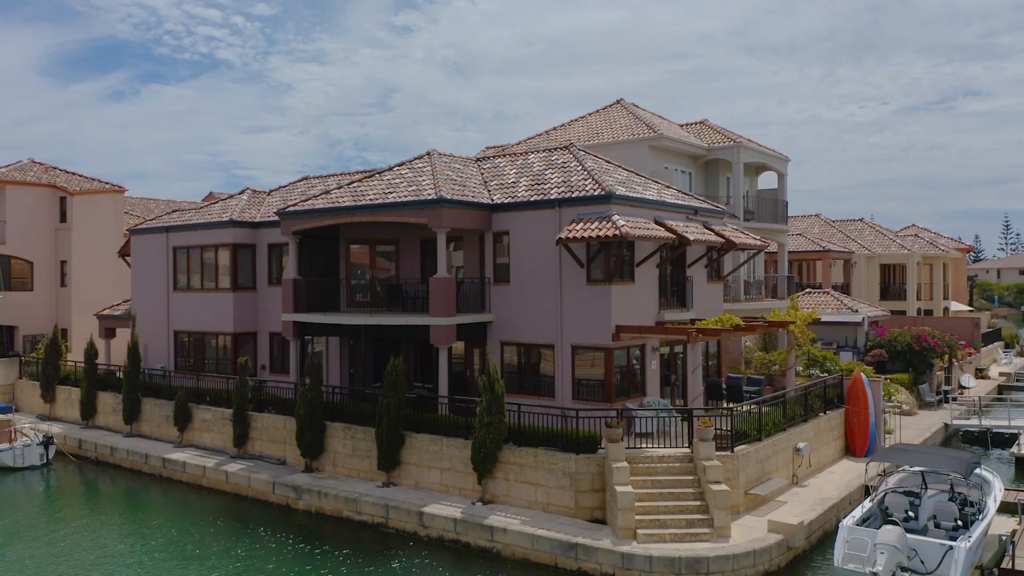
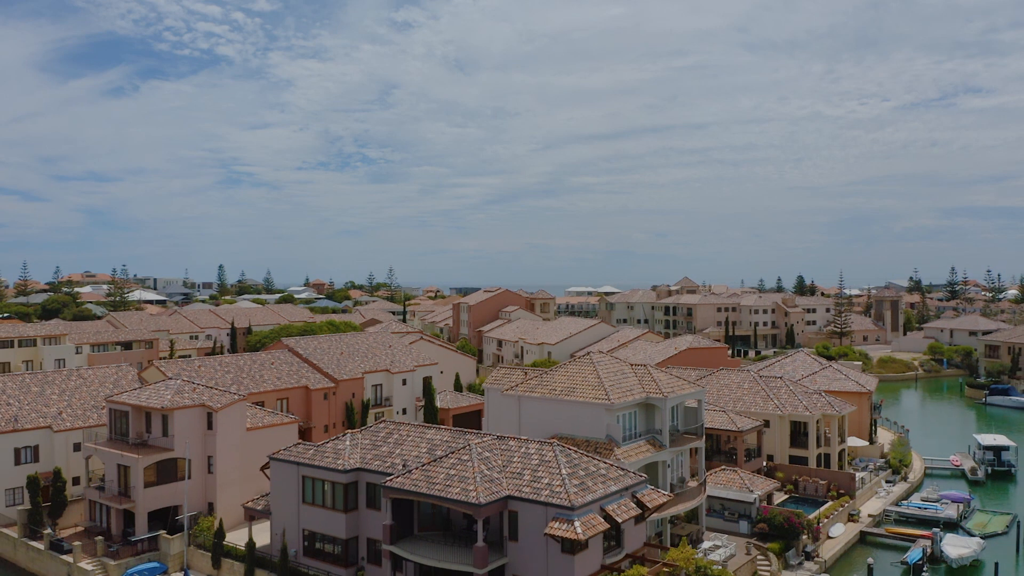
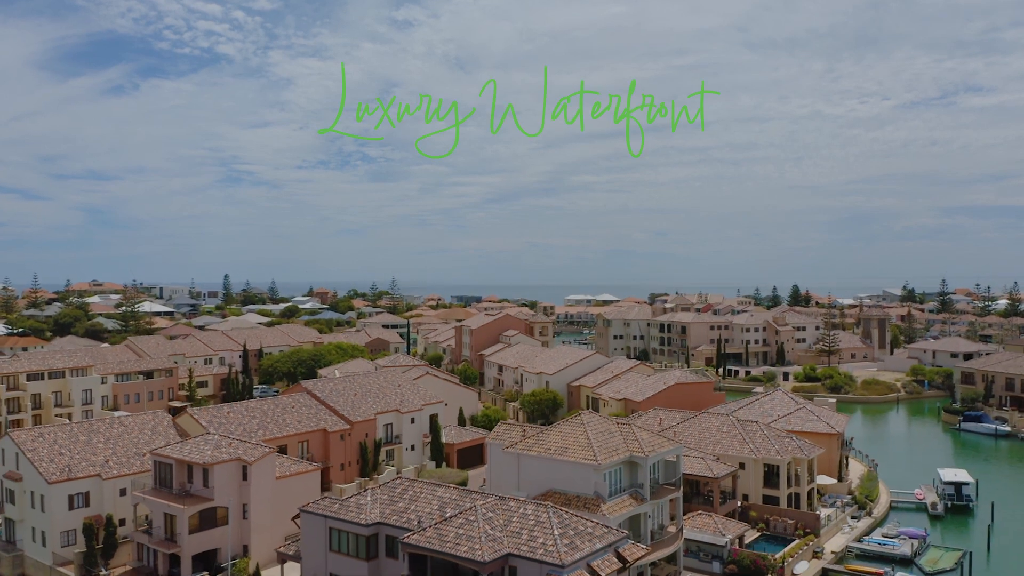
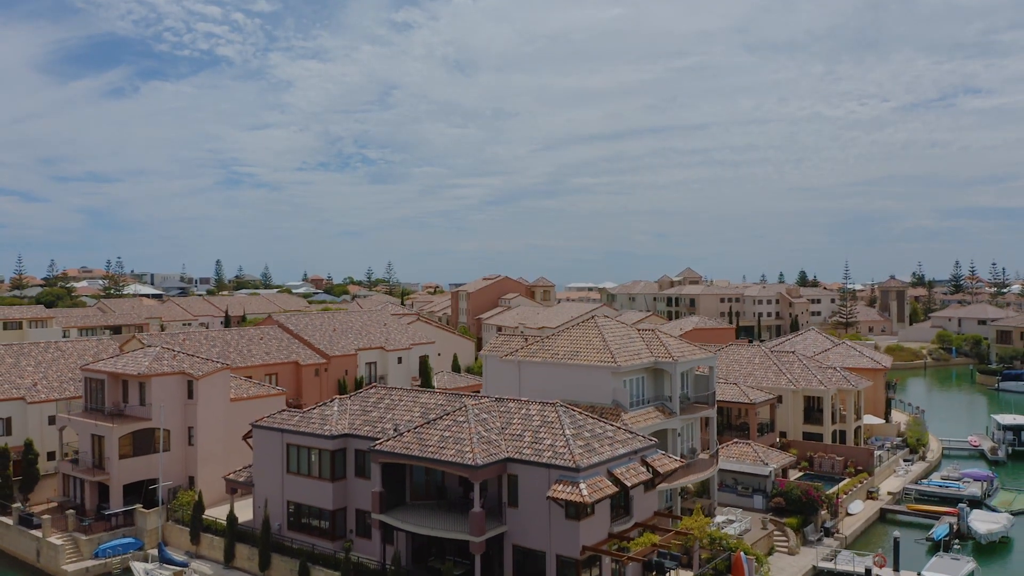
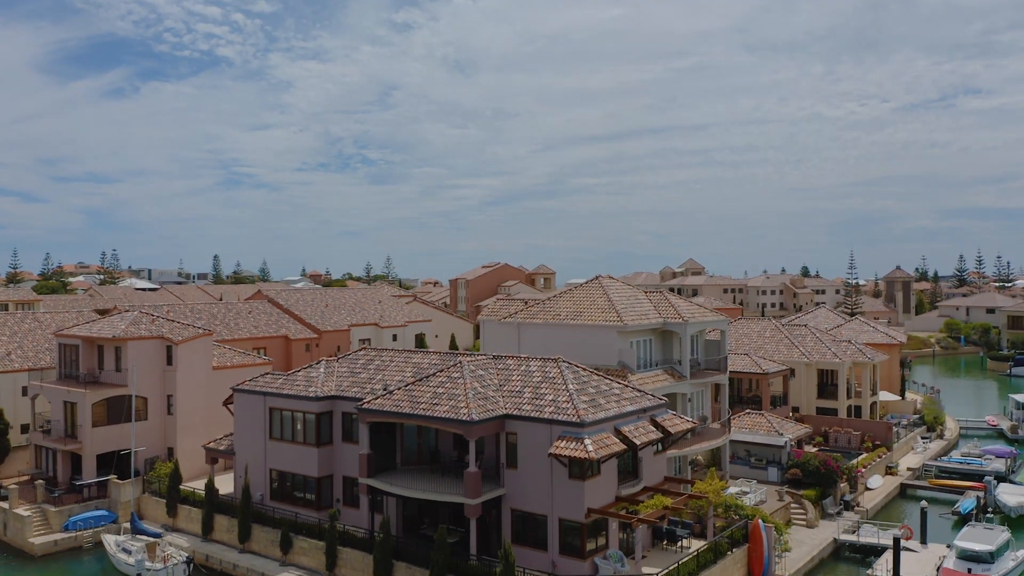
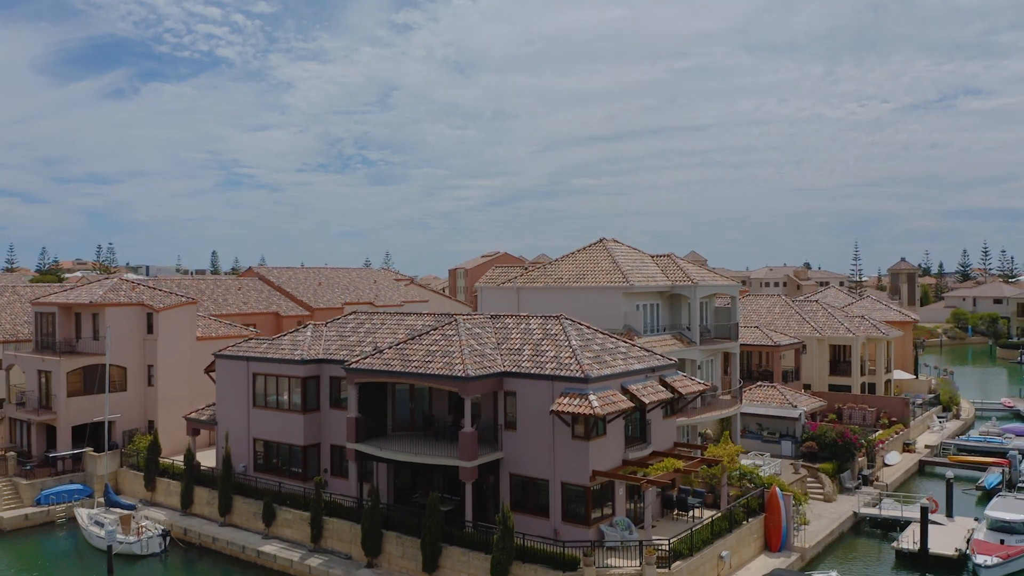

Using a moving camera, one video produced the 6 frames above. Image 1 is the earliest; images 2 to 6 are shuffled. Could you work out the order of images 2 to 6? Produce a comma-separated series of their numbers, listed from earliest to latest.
6, 5, 4, 2, 3
